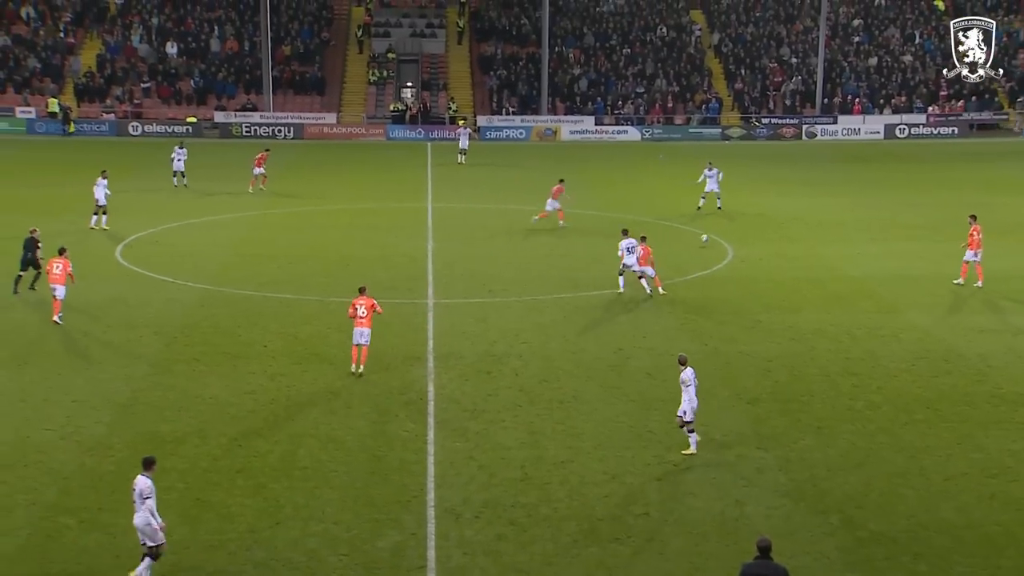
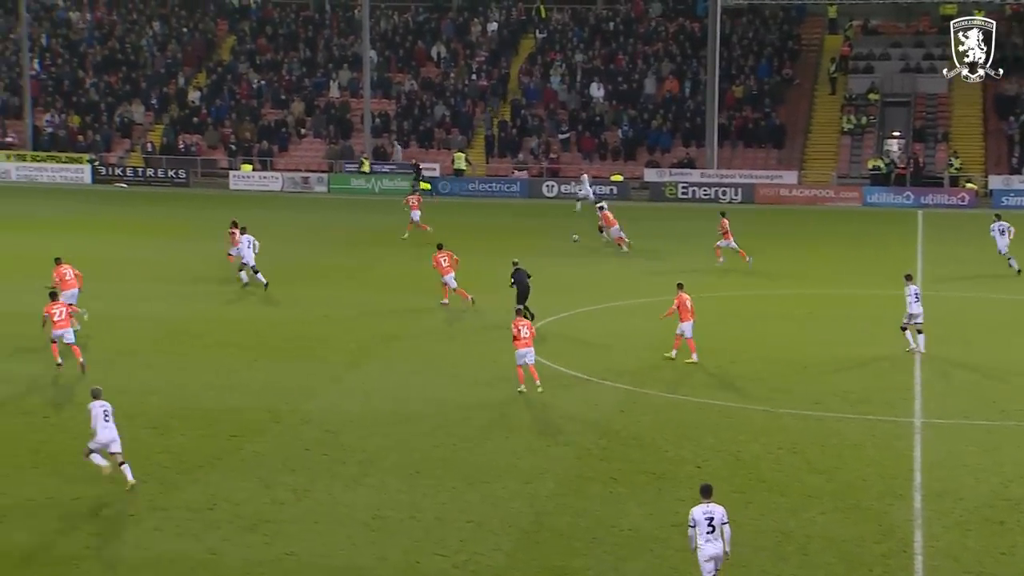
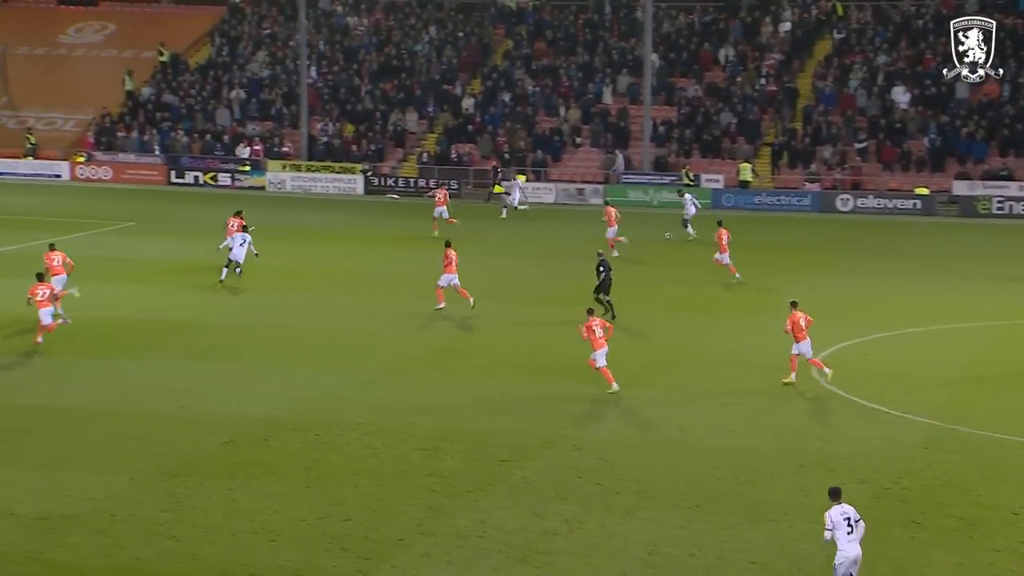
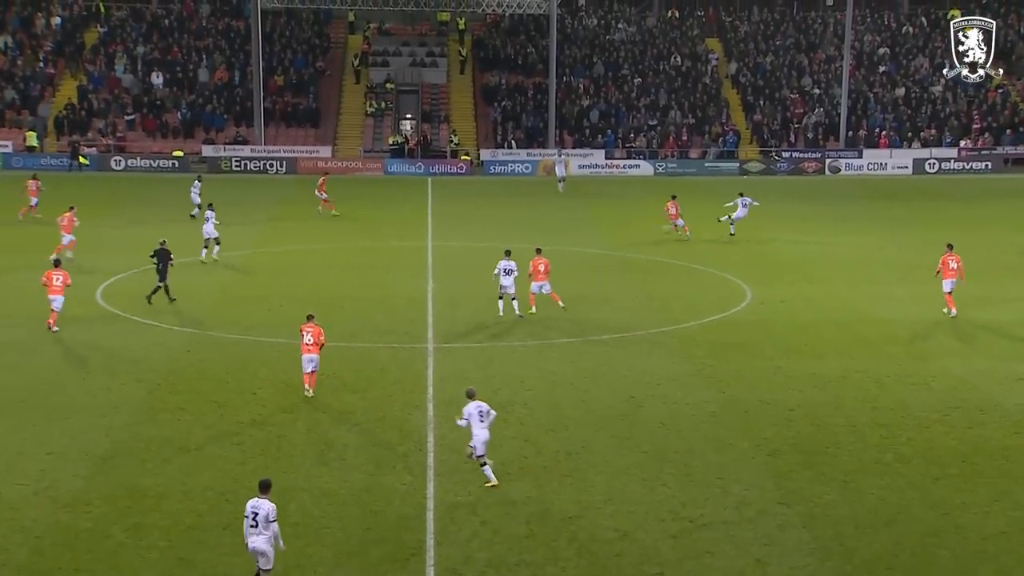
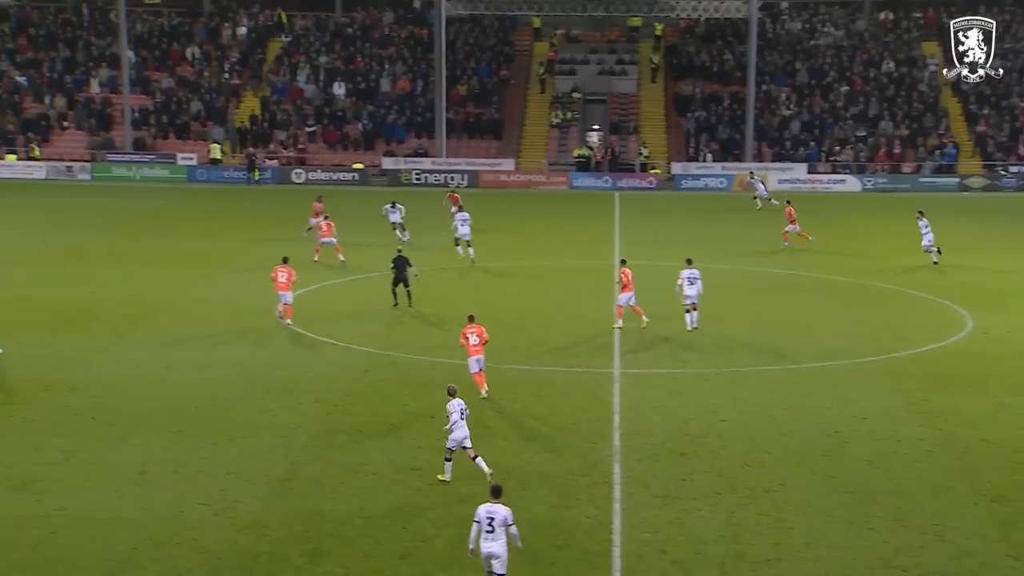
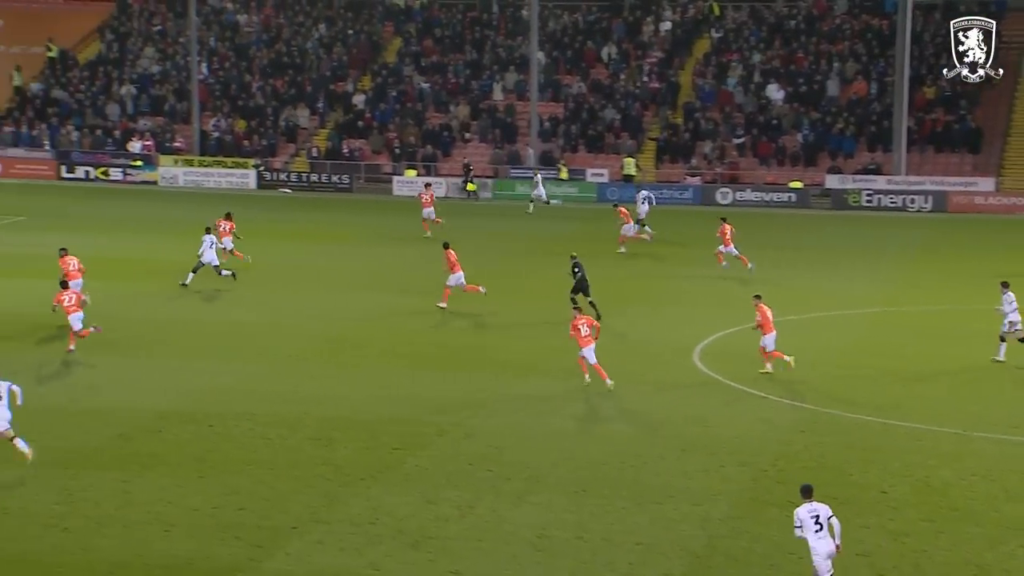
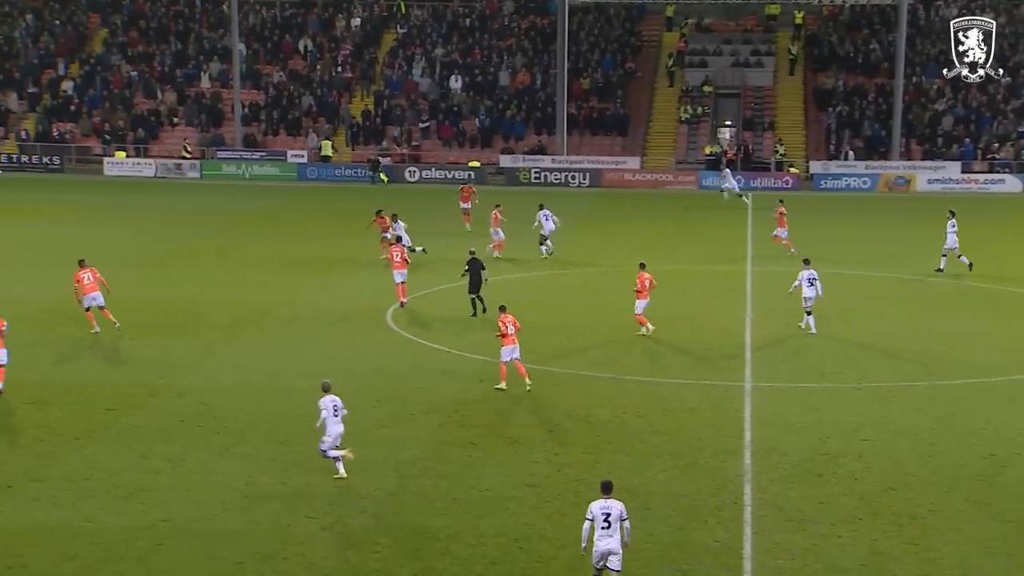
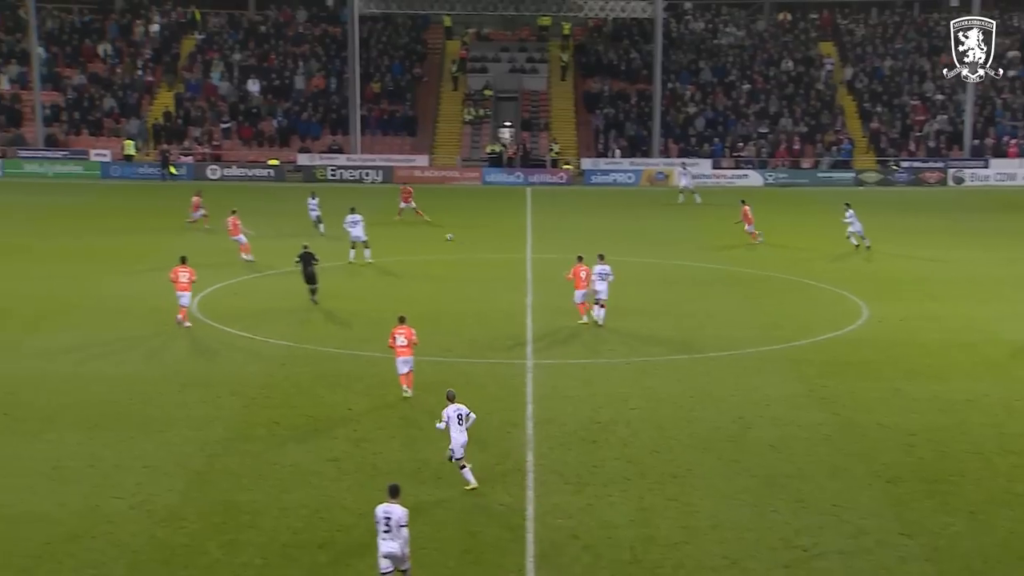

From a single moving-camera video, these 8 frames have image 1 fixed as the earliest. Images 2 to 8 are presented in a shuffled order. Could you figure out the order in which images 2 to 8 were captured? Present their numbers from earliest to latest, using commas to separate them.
4, 8, 5, 7, 2, 6, 3
